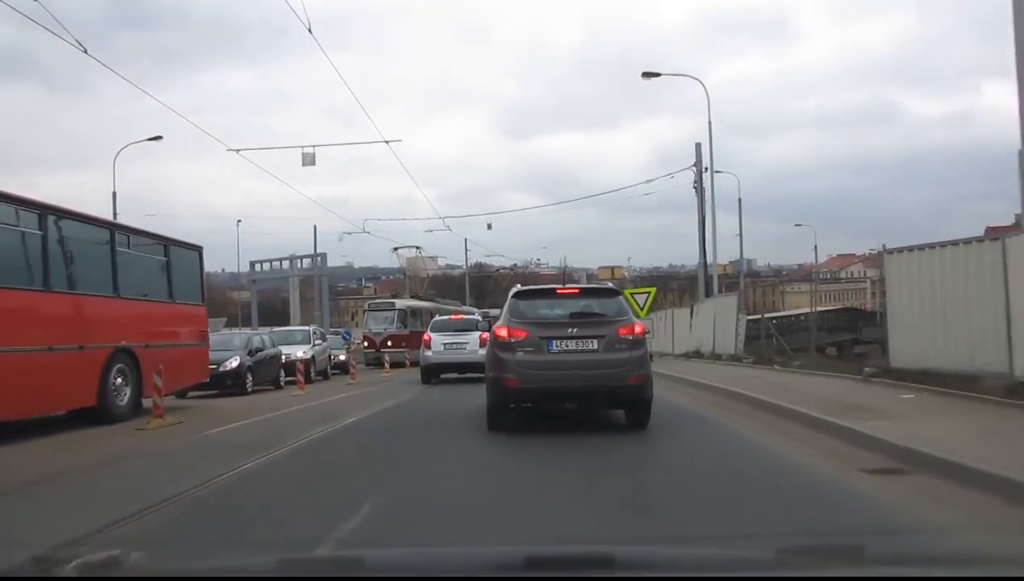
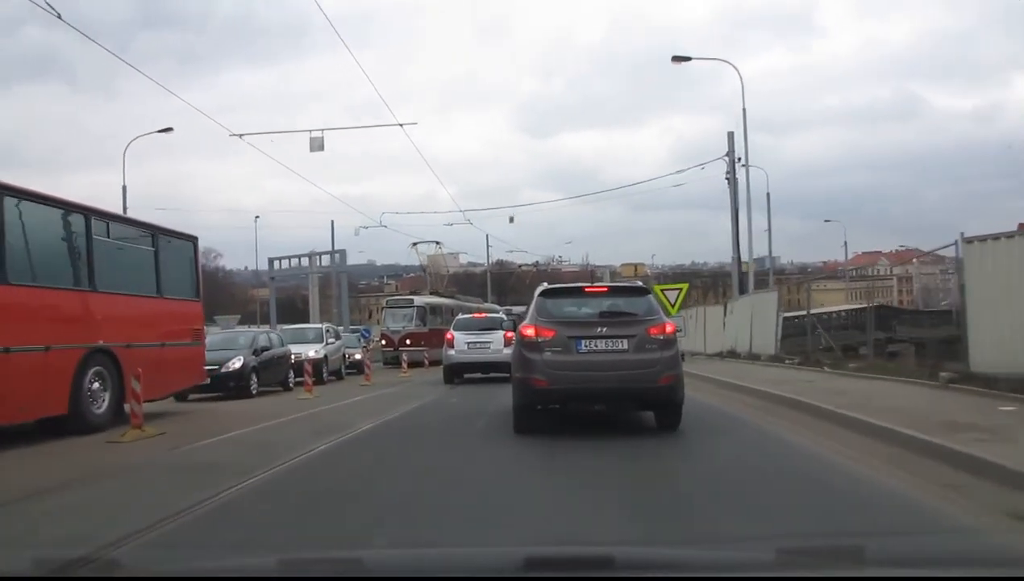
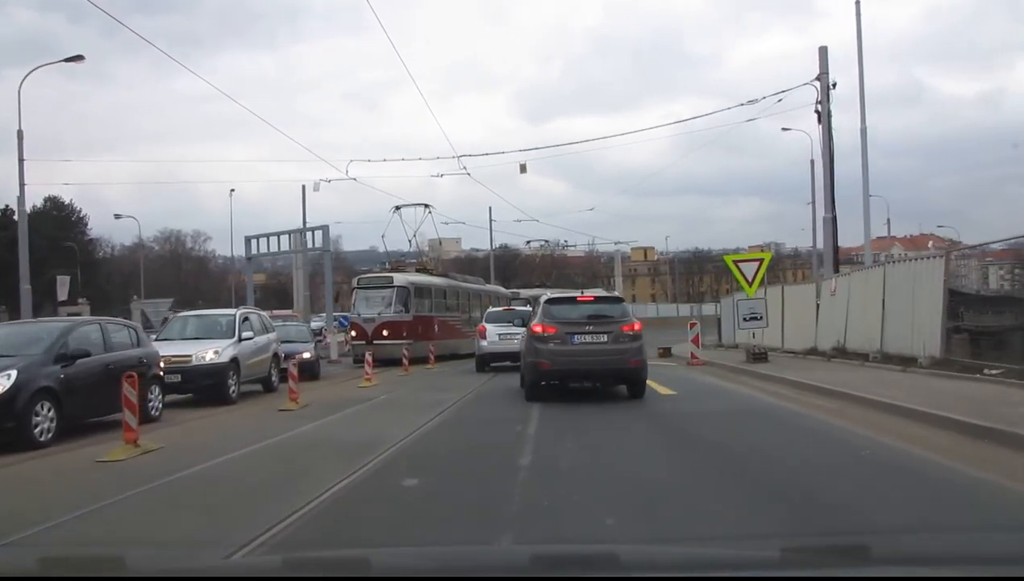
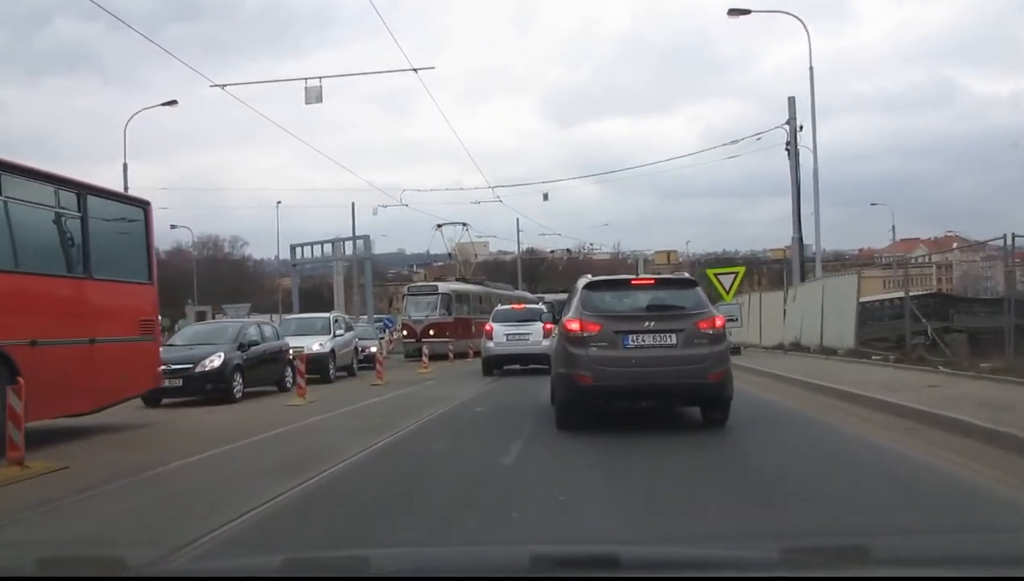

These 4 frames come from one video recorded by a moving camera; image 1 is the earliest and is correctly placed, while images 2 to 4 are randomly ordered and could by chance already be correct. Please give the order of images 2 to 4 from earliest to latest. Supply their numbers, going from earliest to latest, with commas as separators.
2, 4, 3
